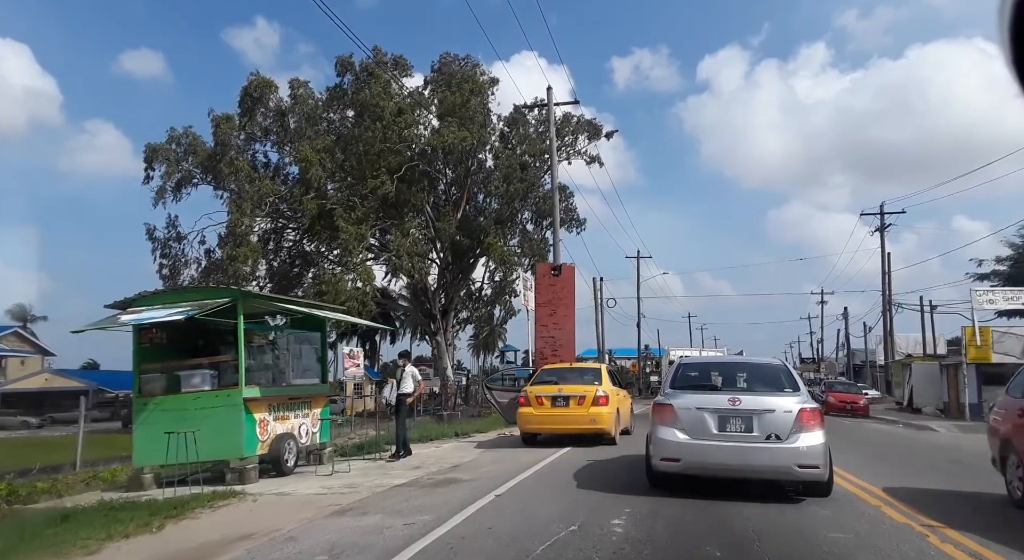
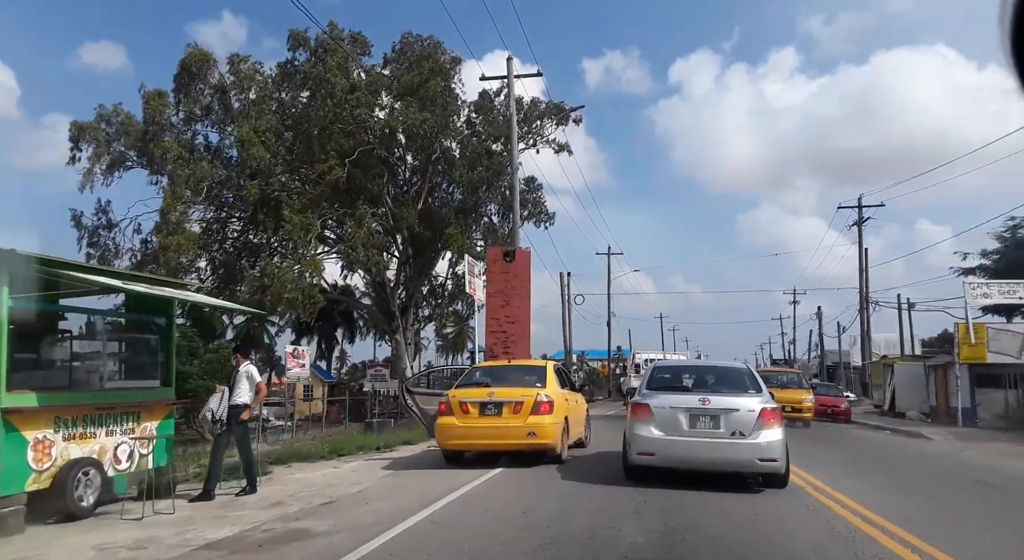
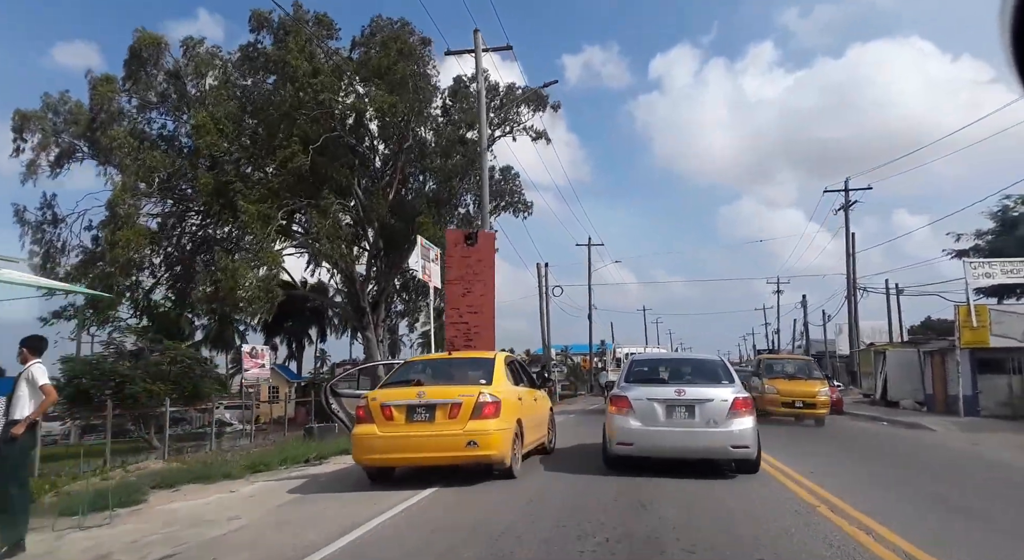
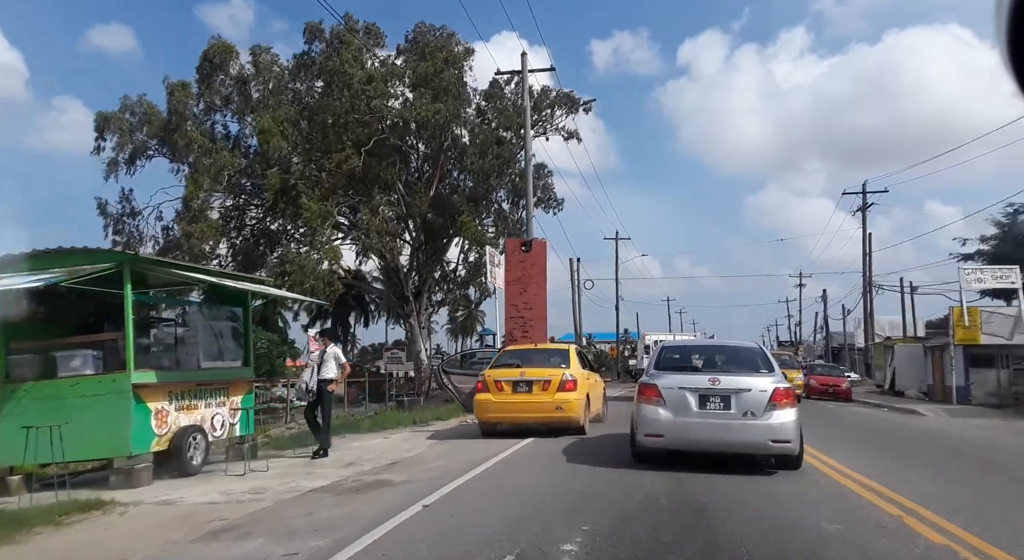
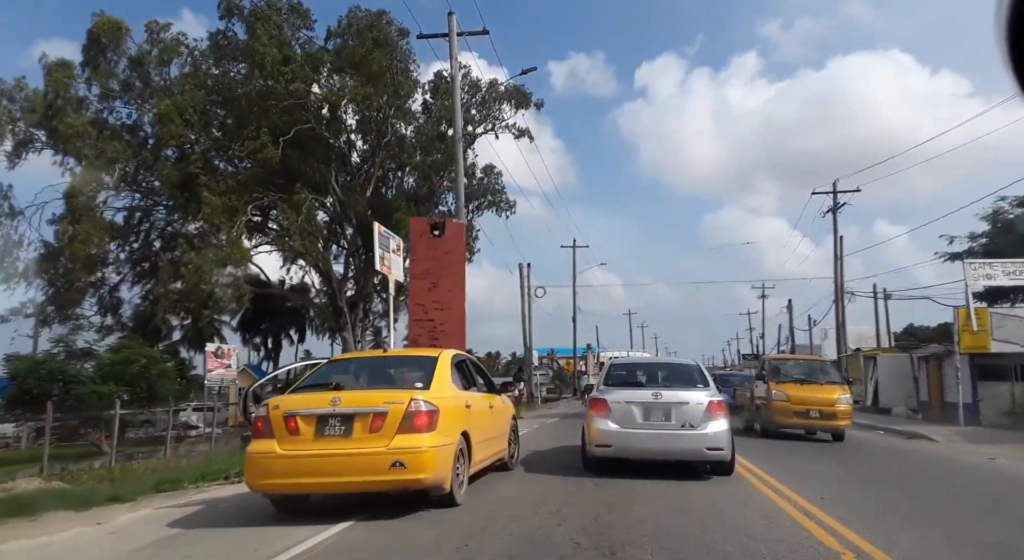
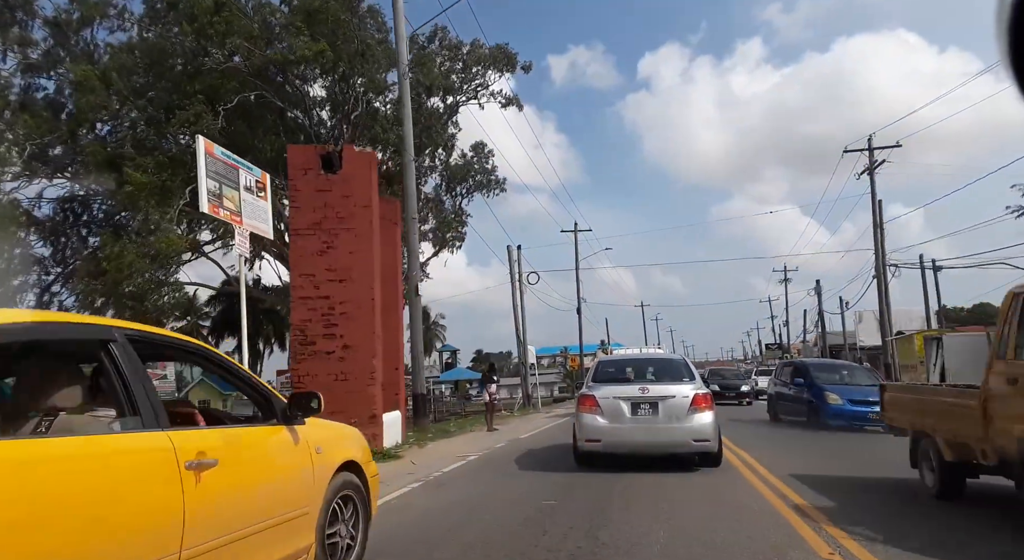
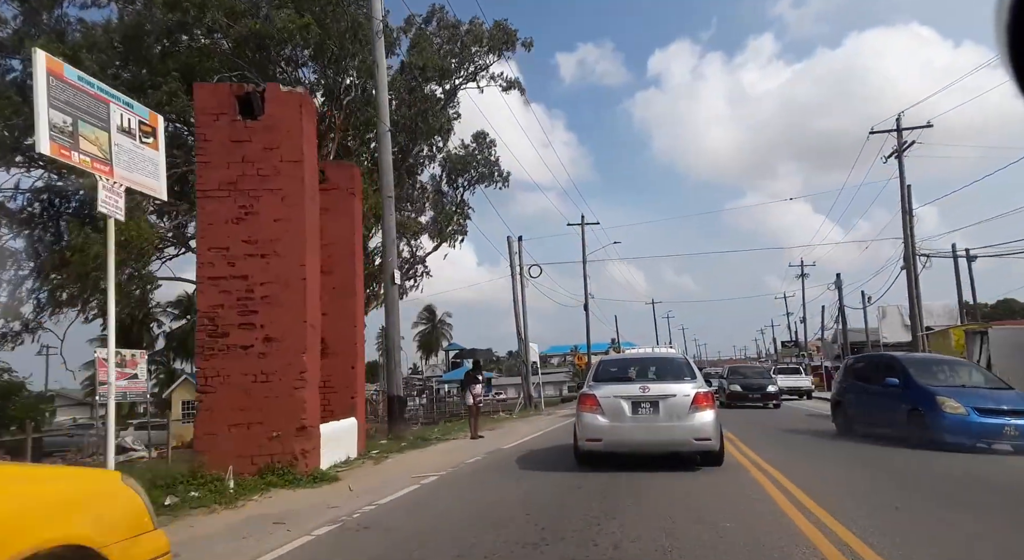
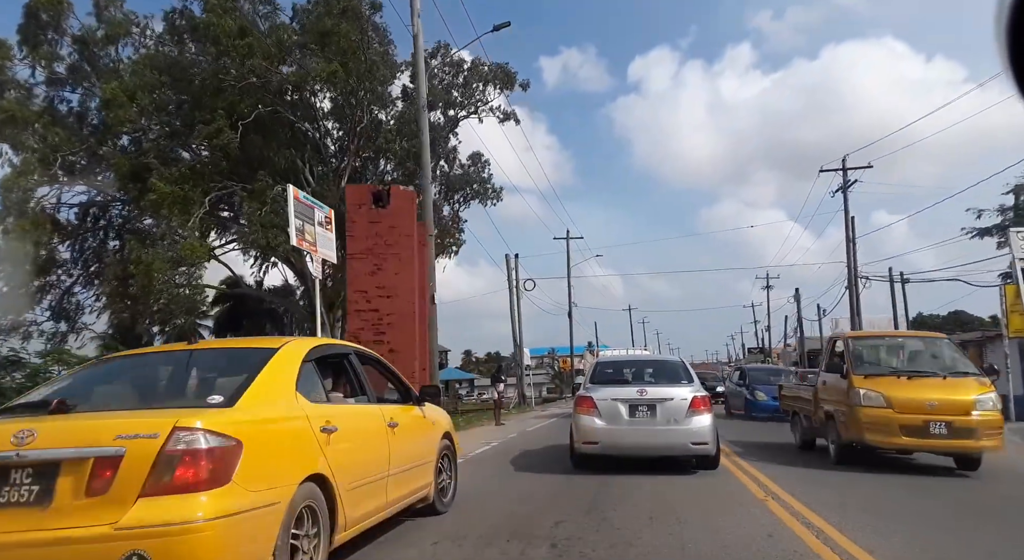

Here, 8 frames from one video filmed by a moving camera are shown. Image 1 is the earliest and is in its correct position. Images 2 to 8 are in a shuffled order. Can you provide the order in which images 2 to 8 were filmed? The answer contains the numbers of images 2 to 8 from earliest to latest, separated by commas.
4, 2, 3, 5, 8, 6, 7
